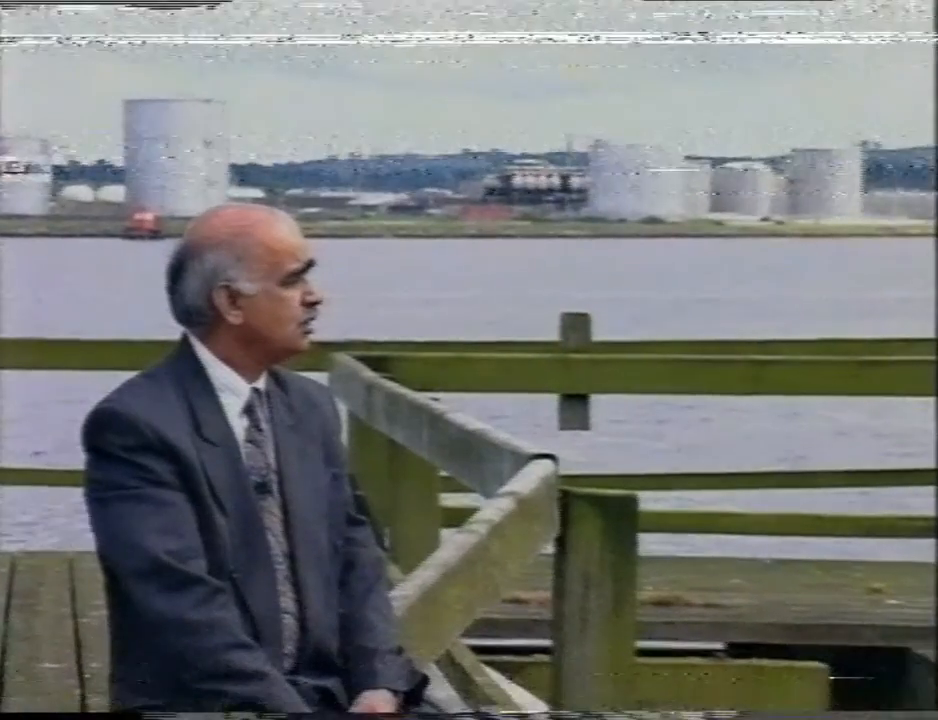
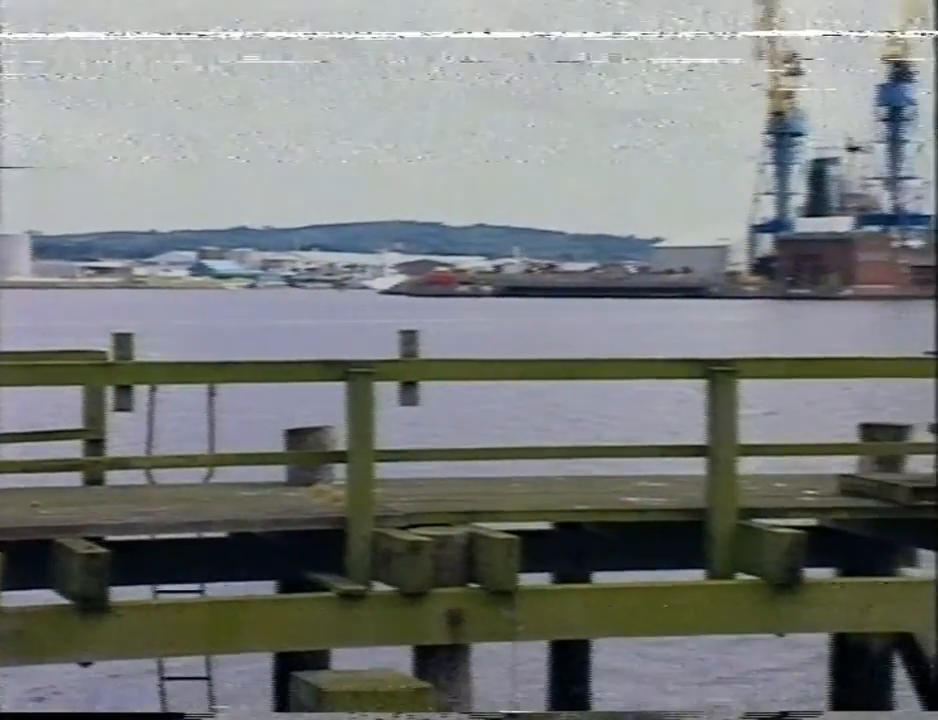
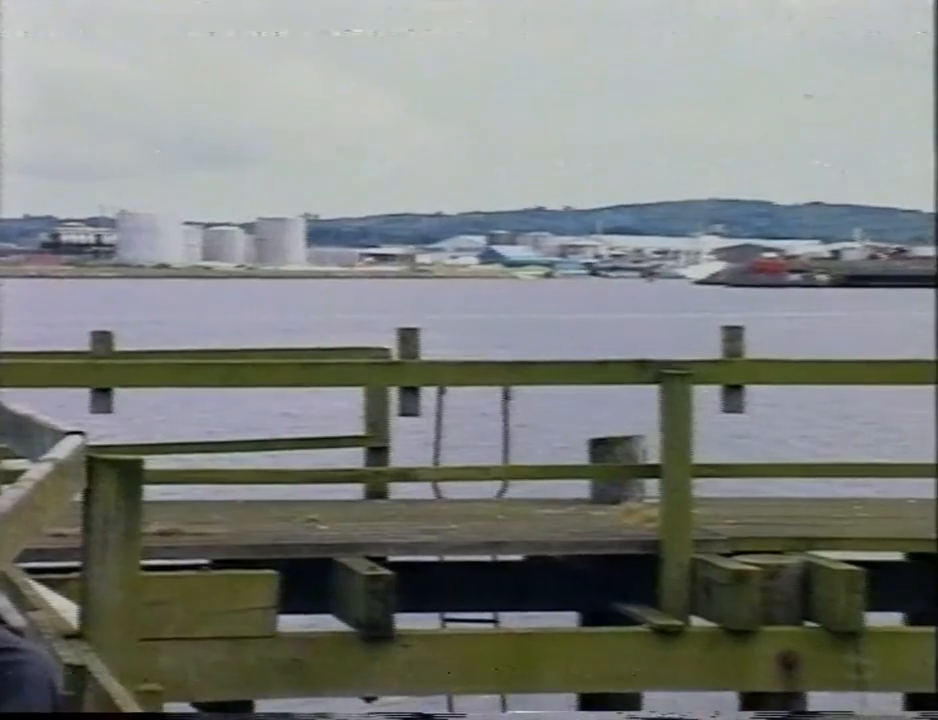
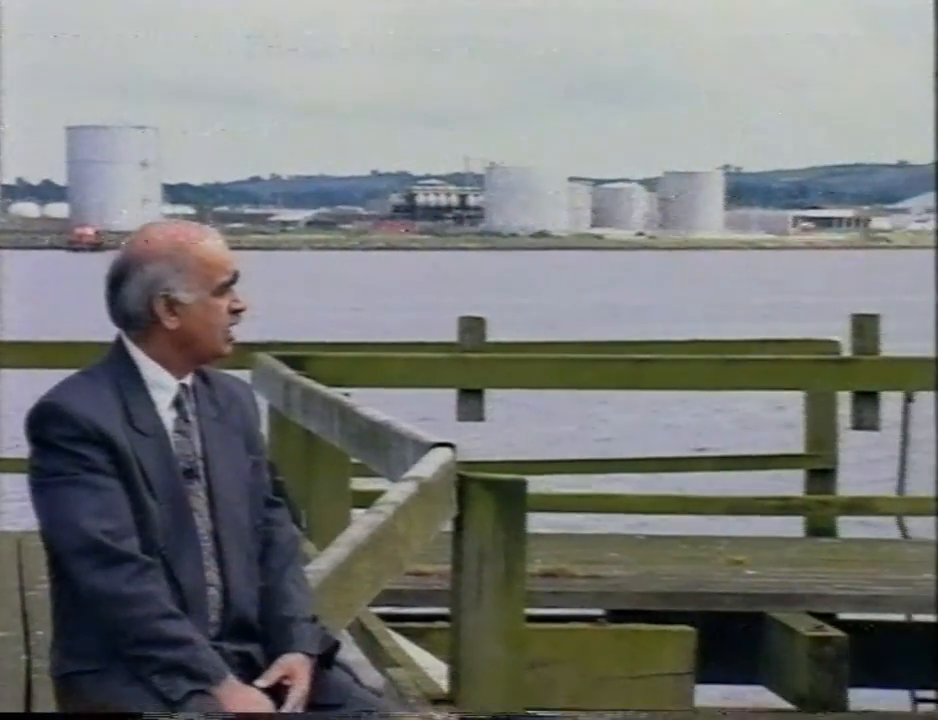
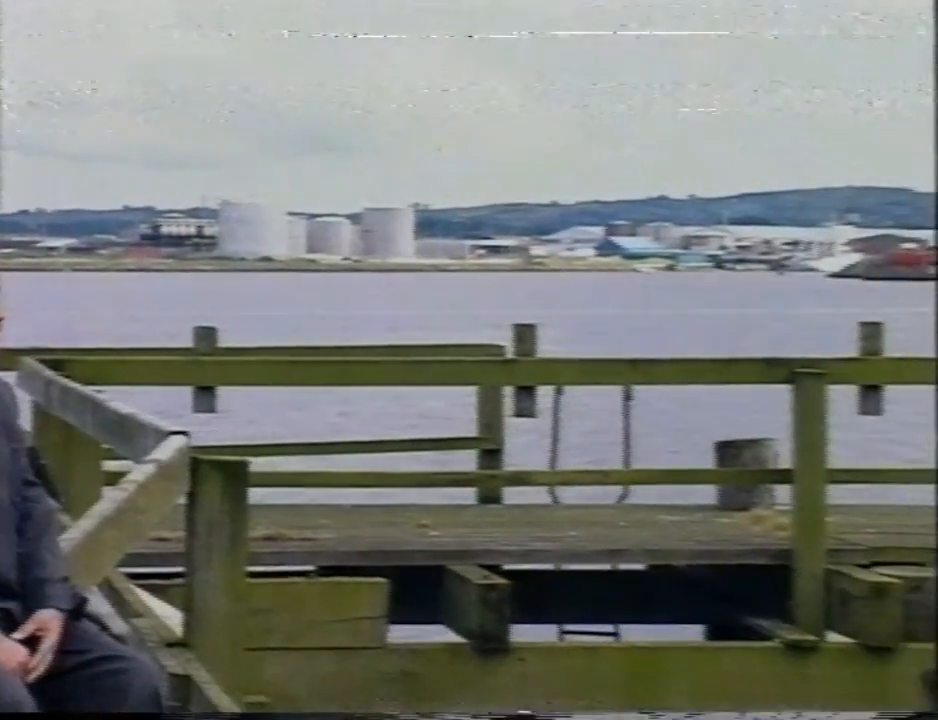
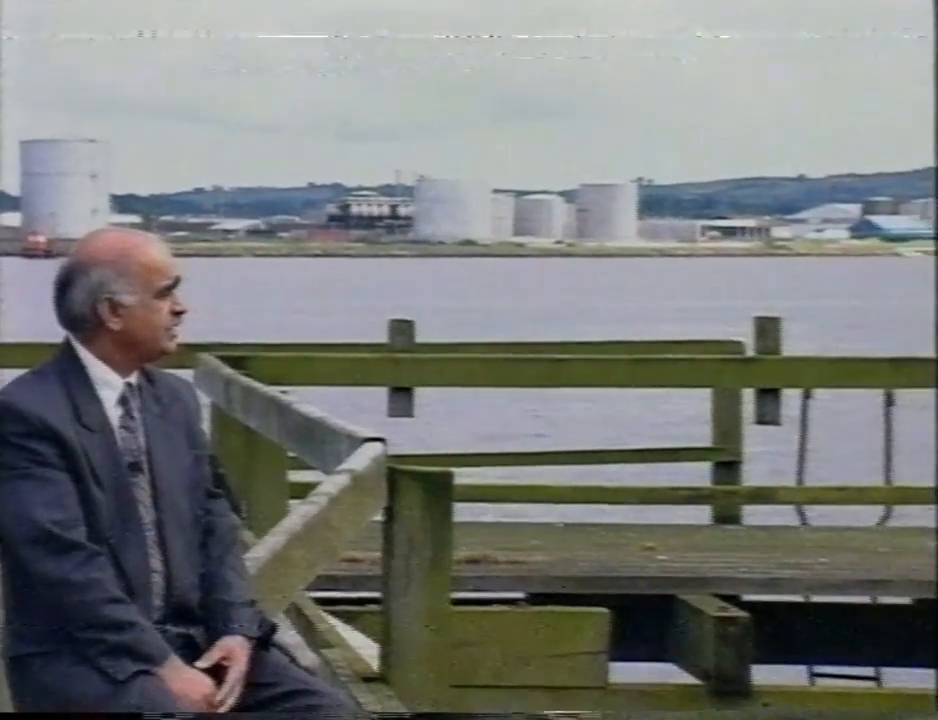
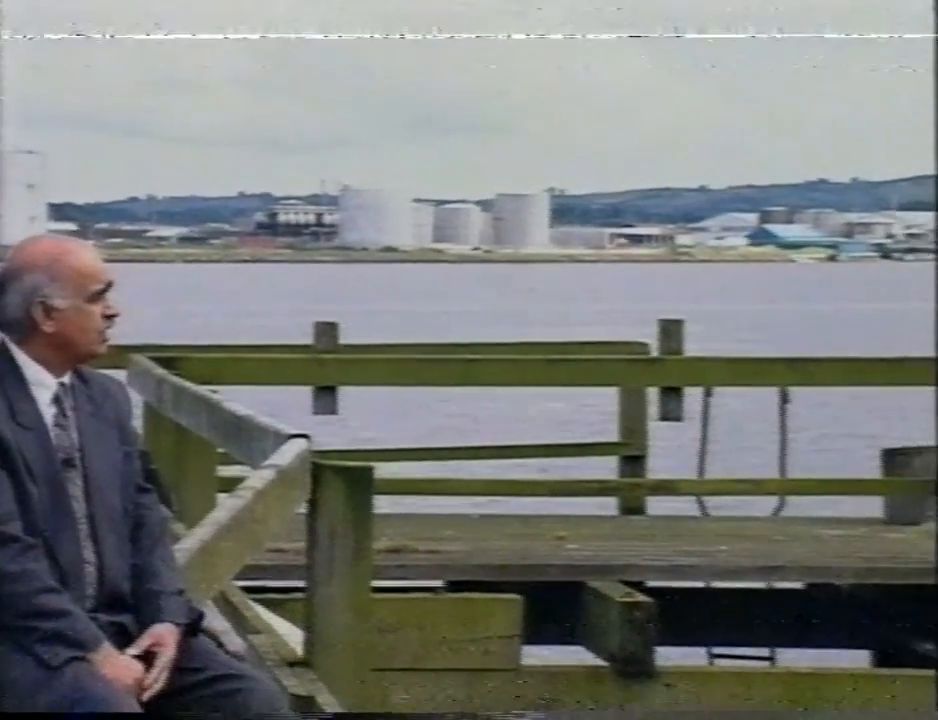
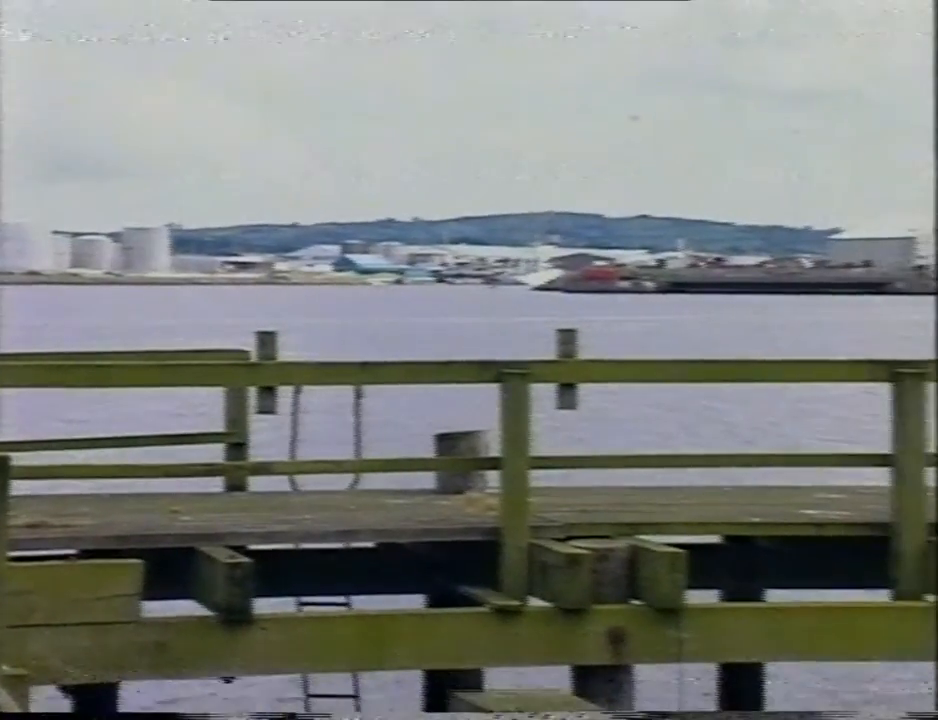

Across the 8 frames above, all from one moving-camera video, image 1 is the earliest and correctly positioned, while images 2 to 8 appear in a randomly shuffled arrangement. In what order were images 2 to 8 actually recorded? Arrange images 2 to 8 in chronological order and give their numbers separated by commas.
4, 6, 7, 5, 3, 8, 2
